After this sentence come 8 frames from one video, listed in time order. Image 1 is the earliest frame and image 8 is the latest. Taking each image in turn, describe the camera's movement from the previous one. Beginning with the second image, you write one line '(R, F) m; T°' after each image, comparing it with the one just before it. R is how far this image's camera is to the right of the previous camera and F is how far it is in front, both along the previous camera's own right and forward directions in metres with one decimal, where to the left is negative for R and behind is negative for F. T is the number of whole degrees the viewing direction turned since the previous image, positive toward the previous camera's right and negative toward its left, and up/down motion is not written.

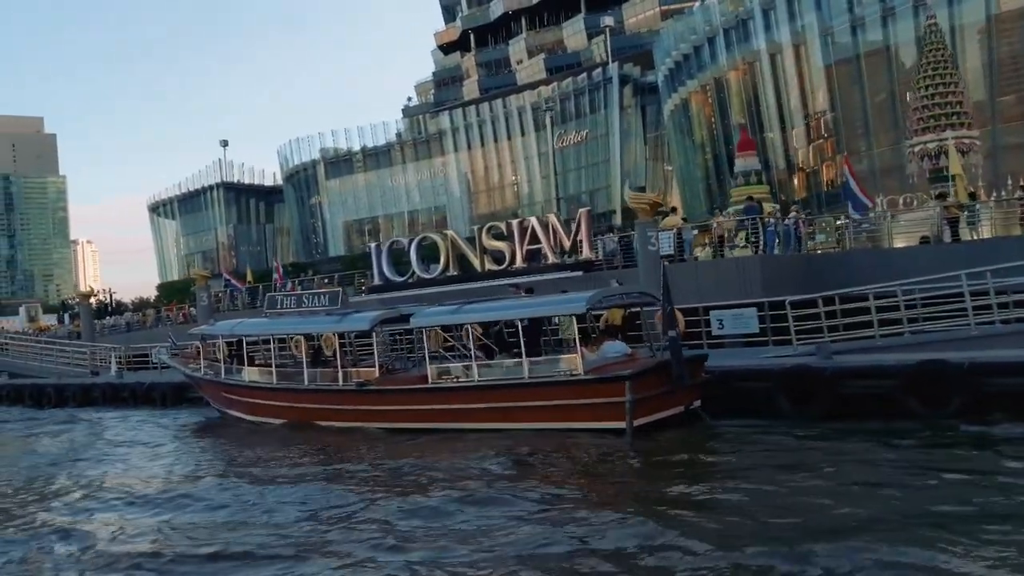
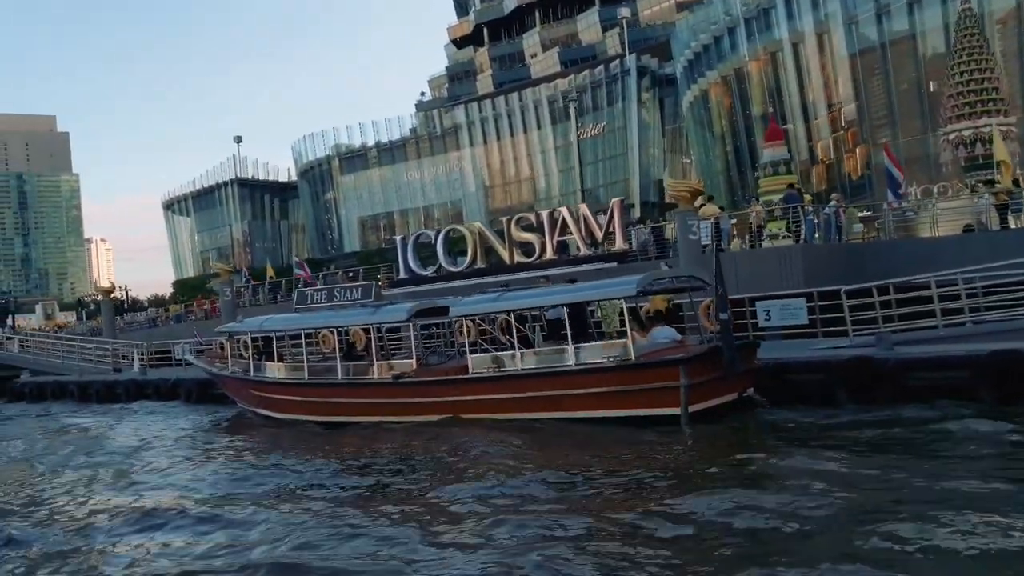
(-0.5, +0.5) m; -1°
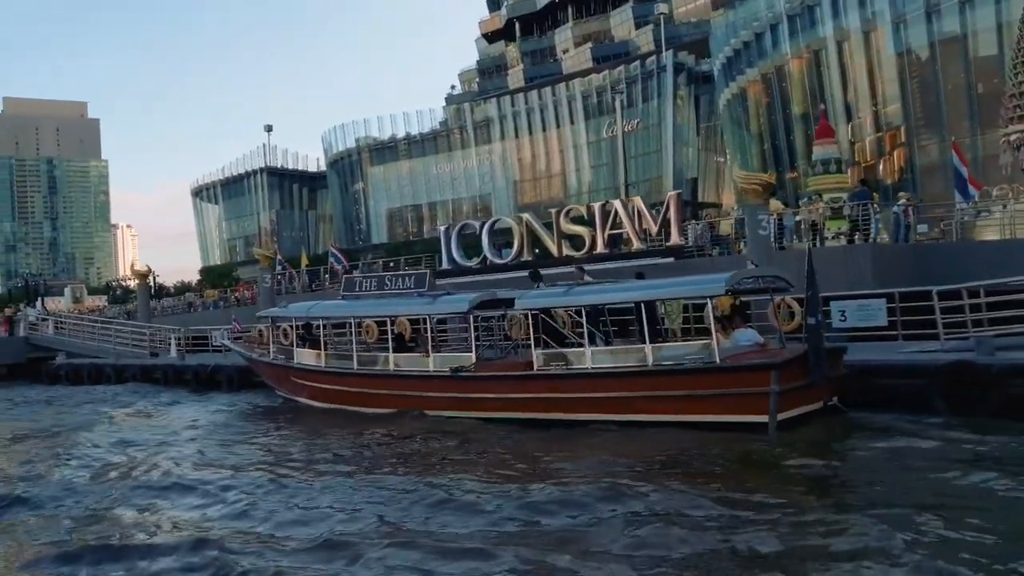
(-0.7, +0.6) m; -1°
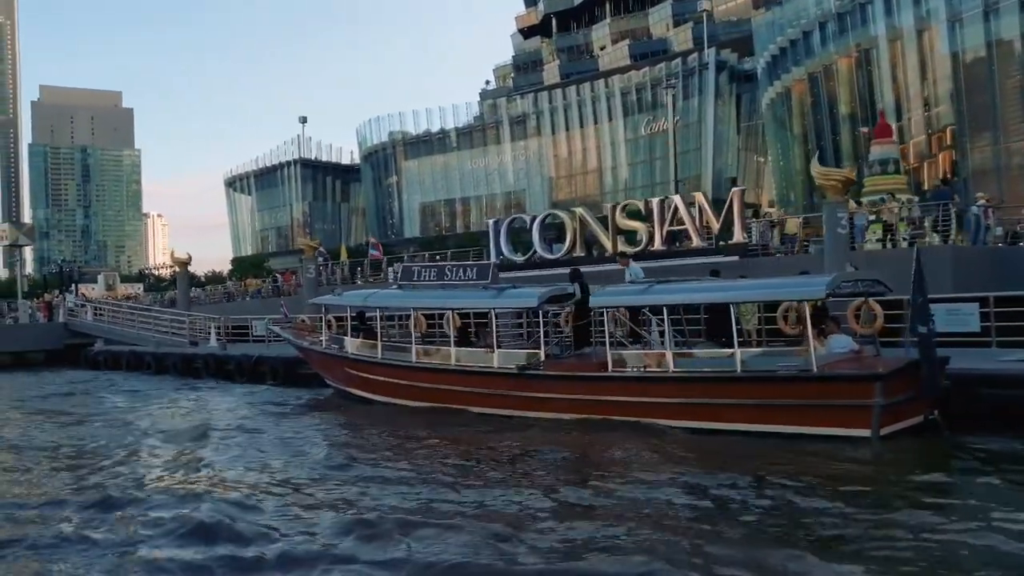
(-0.7, +0.7) m; -2°
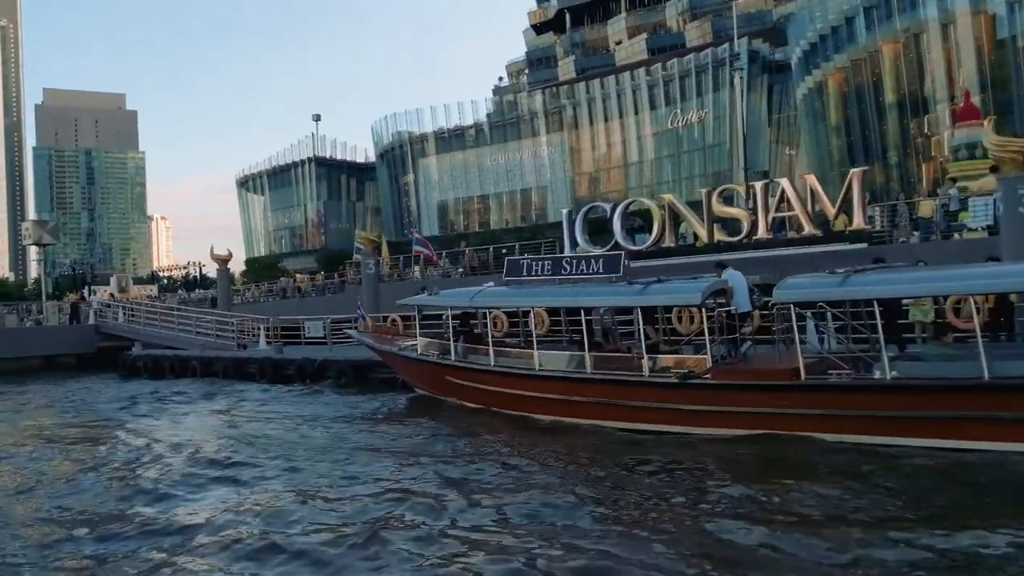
(-1.9, +2.0) m; 0°
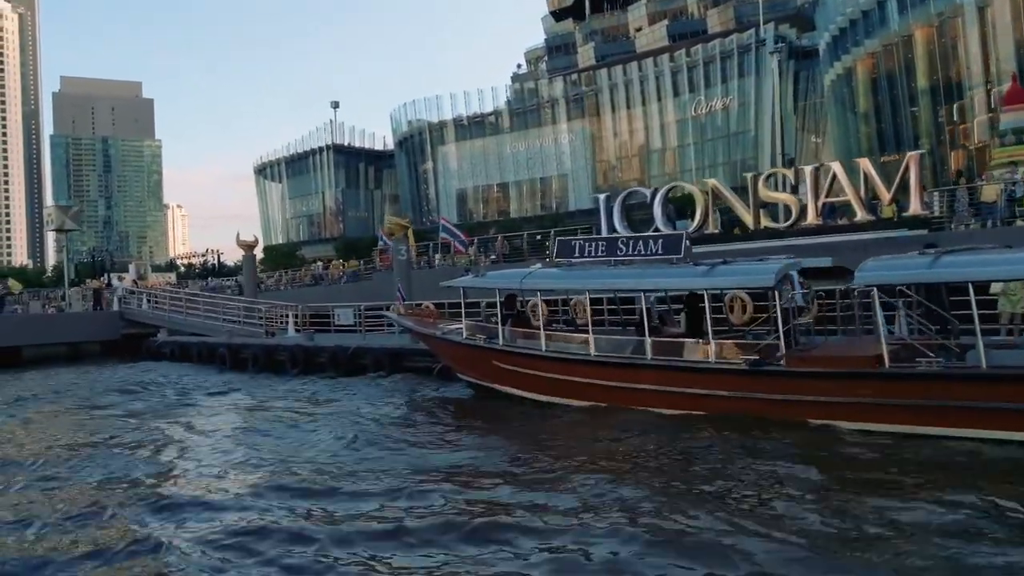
(-0.6, +0.7) m; -1°
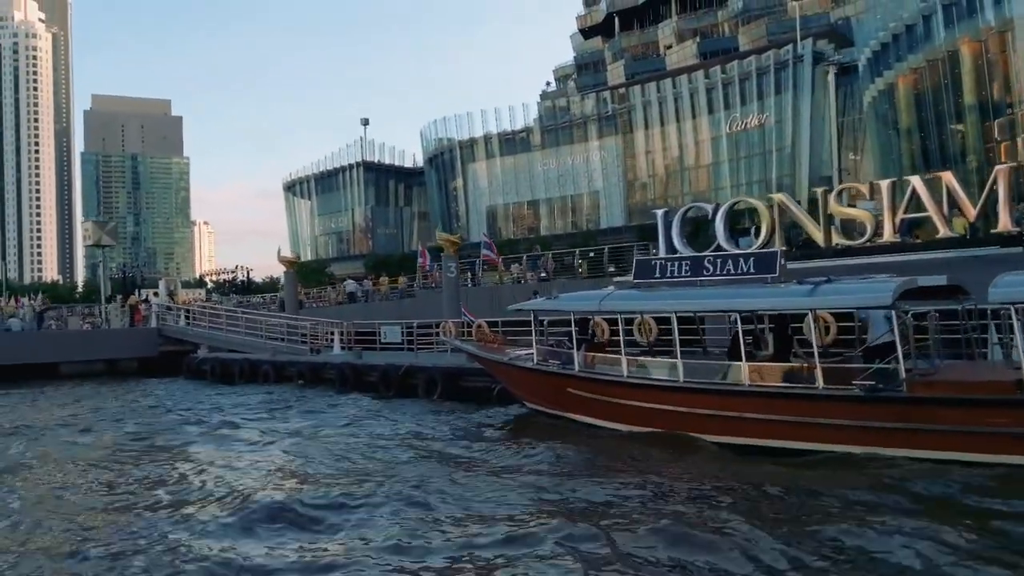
(-0.8, +0.8) m; -1°
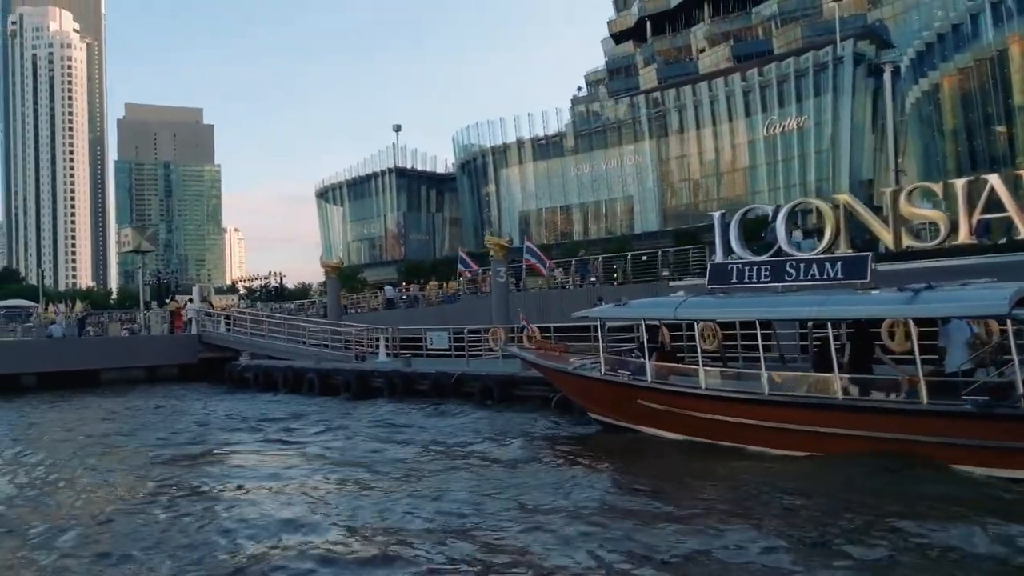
(-0.6, +0.6) m; -2°
